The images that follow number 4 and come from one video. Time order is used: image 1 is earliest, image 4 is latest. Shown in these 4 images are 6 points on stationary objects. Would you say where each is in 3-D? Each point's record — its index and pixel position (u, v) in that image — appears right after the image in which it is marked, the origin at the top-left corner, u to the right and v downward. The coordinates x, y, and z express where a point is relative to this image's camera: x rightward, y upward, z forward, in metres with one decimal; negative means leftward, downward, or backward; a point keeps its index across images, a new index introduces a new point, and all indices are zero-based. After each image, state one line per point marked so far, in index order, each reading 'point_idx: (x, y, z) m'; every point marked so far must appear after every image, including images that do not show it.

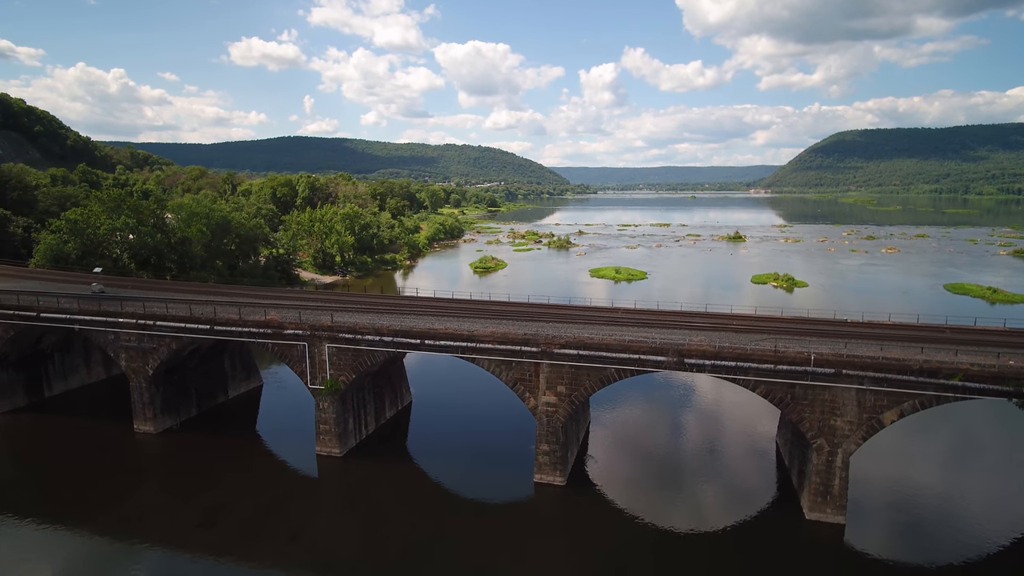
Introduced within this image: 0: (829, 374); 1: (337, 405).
0: (+8.8, -2.4, +15.0) m
1: (-6.2, -4.2, +19.2) m
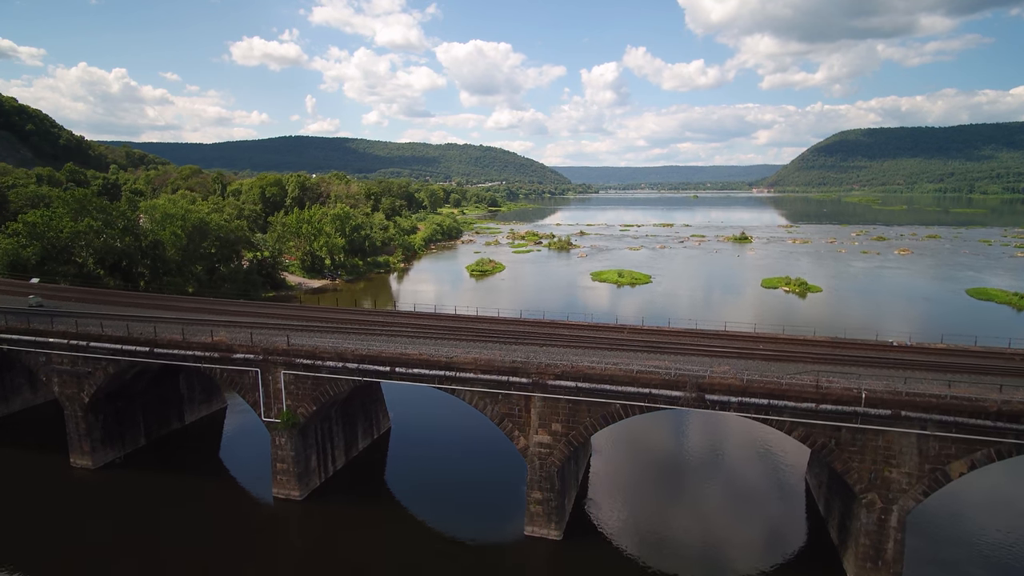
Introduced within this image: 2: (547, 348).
0: (+8.4, -2.9, +12.3) m
1: (-6.6, -4.7, +16.5) m
2: (+1.0, -1.7, +15.6) m
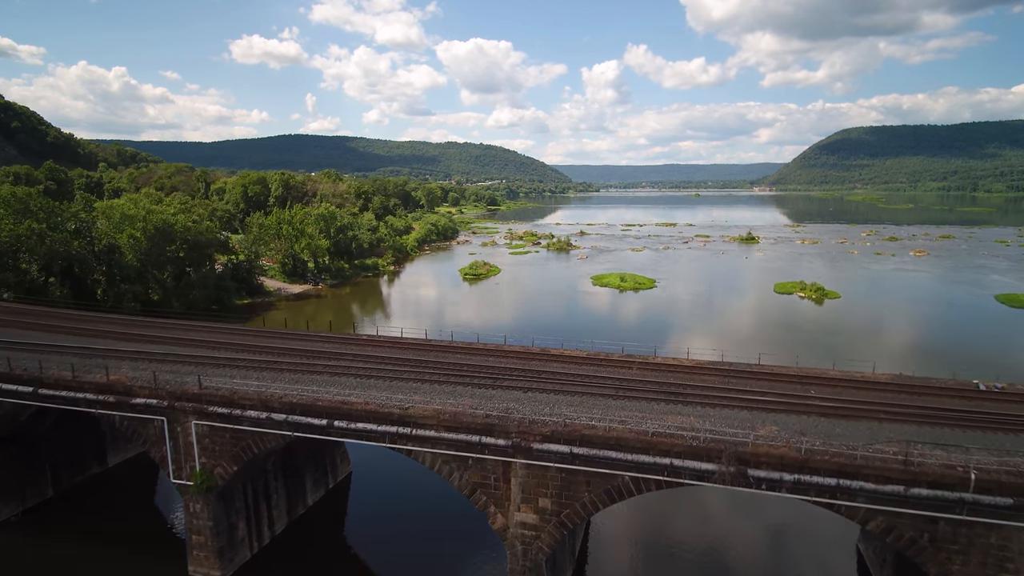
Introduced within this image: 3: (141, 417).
0: (+7.9, -3.5, +8.7) m
1: (-7.1, -5.3, +13.0) m
2: (+0.5, -2.4, +12.1) m
3: (-8.8, -3.0, +12.8) m
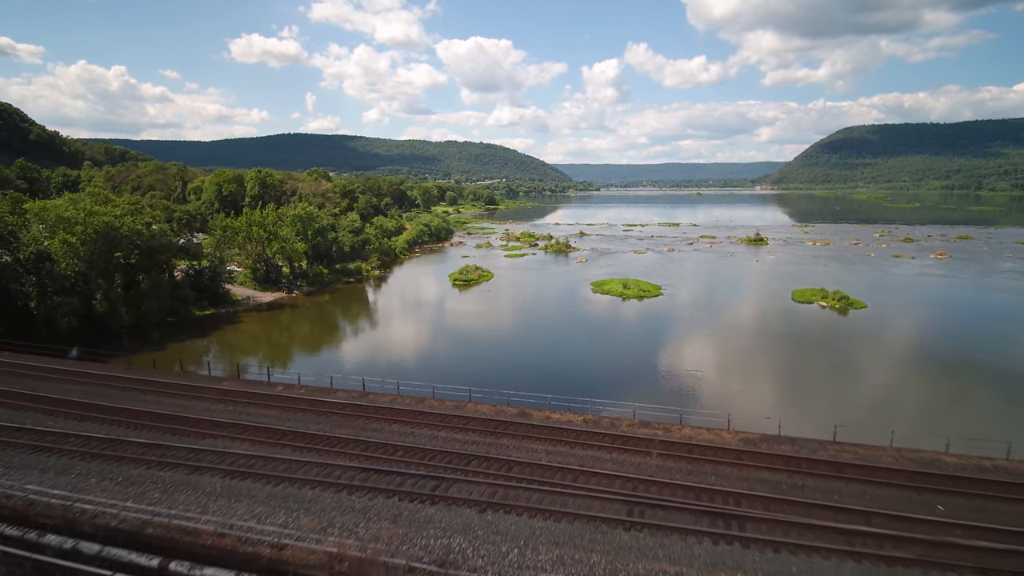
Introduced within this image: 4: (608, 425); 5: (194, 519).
0: (+7.2, -4.3, +4.3) m
1: (-7.8, -6.0, +8.6) m
2: (-0.2, -3.1, +7.7) m
3: (-9.5, -3.8, +8.4) m
4: (+1.7, -2.6, +10.3) m
5: (-4.4, -3.1, +7.7) m
